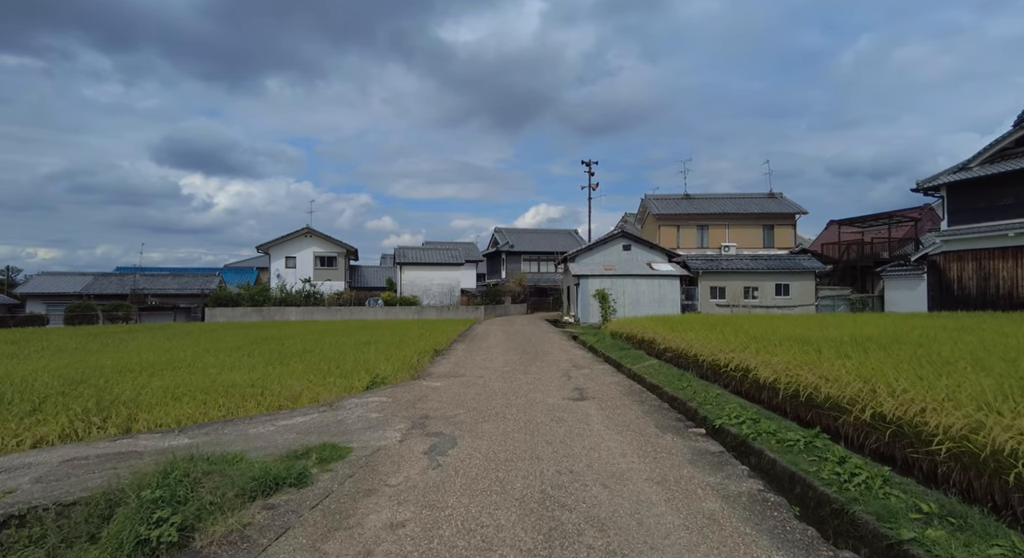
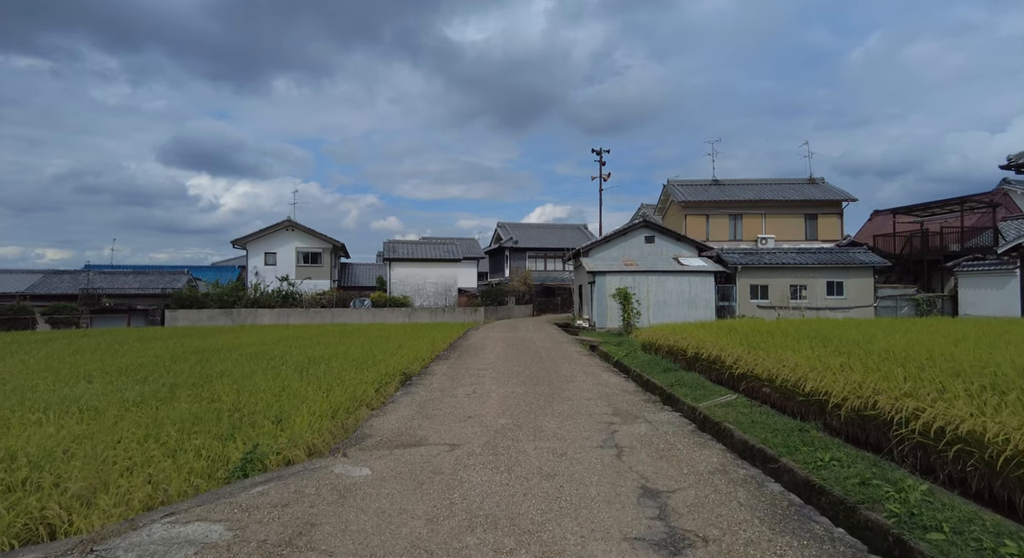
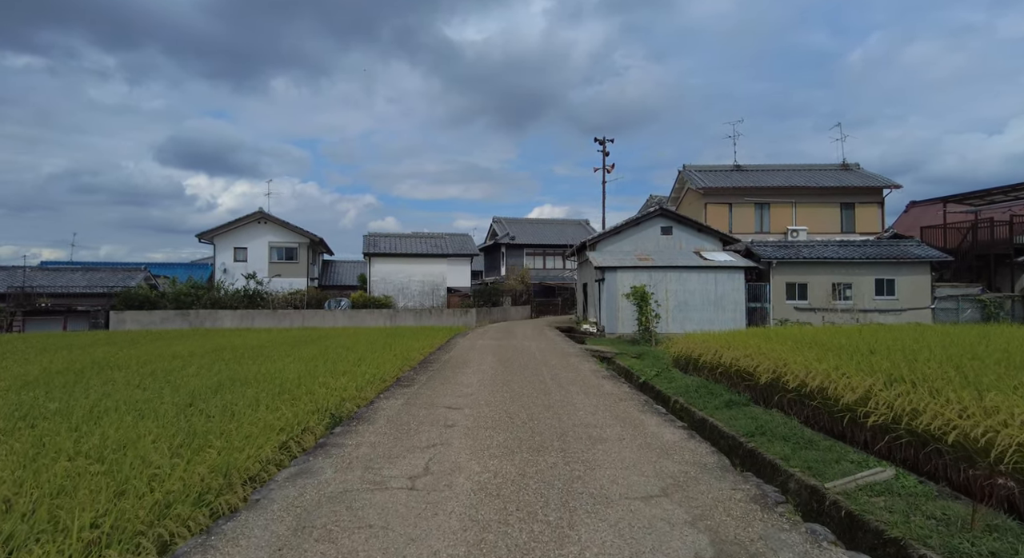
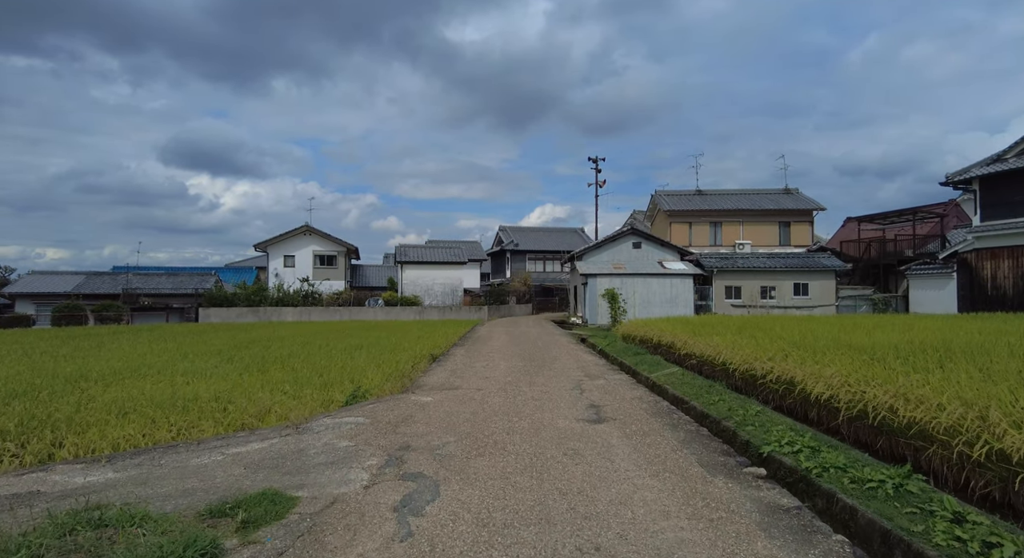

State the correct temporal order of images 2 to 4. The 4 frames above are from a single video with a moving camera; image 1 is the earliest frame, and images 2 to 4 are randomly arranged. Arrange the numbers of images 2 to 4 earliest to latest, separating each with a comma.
4, 2, 3
